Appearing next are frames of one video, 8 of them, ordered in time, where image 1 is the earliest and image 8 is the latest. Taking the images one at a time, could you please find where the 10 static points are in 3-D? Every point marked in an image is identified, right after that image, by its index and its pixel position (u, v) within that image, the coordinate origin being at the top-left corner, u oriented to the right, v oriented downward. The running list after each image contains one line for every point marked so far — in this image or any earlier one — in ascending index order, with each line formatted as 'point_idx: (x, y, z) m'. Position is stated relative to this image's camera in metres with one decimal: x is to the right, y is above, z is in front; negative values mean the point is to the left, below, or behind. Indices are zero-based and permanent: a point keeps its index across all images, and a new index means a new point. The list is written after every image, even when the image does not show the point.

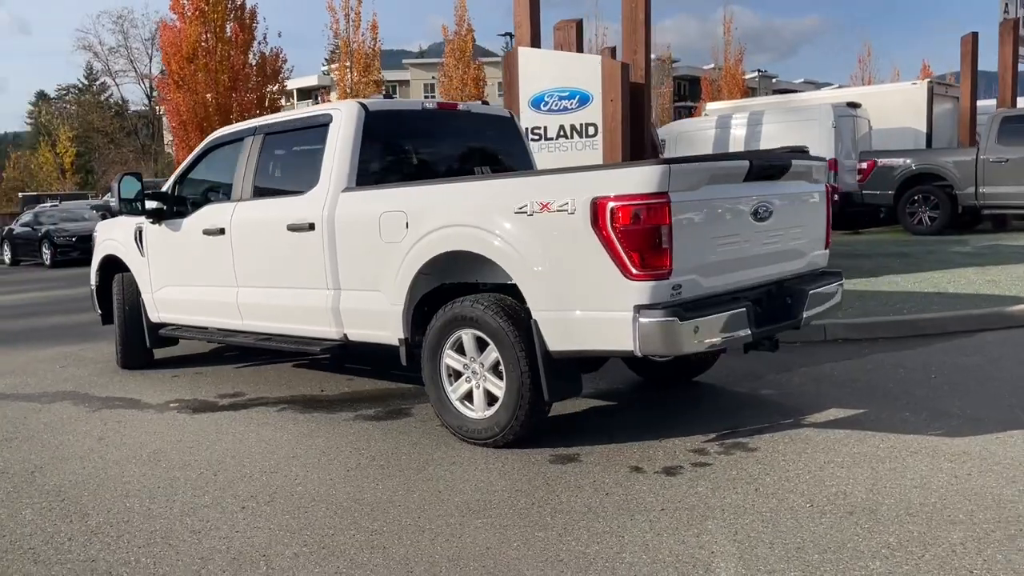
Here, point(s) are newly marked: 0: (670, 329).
0: (+0.8, -0.2, +4.4) m
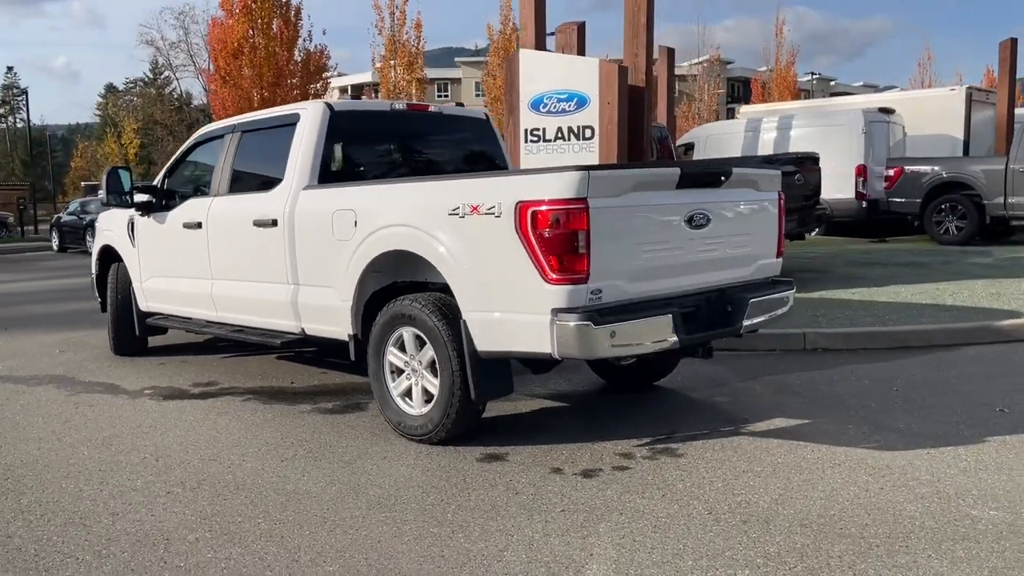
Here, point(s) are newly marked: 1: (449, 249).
0: (+0.4, -0.2, +4.5) m
1: (-0.4, +0.2, +5.0) m
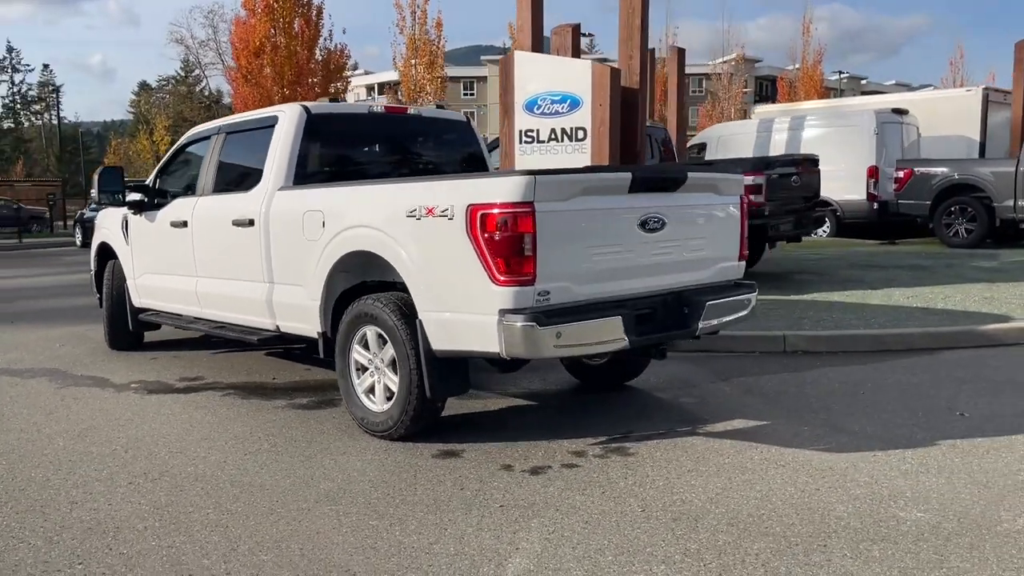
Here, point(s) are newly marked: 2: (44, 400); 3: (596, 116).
0: (+0.1, -0.3, +4.6) m
1: (-0.6, +0.2, +5.2) m
2: (-3.7, -0.9, +6.9) m
3: (+1.0, +2.1, +10.4) m
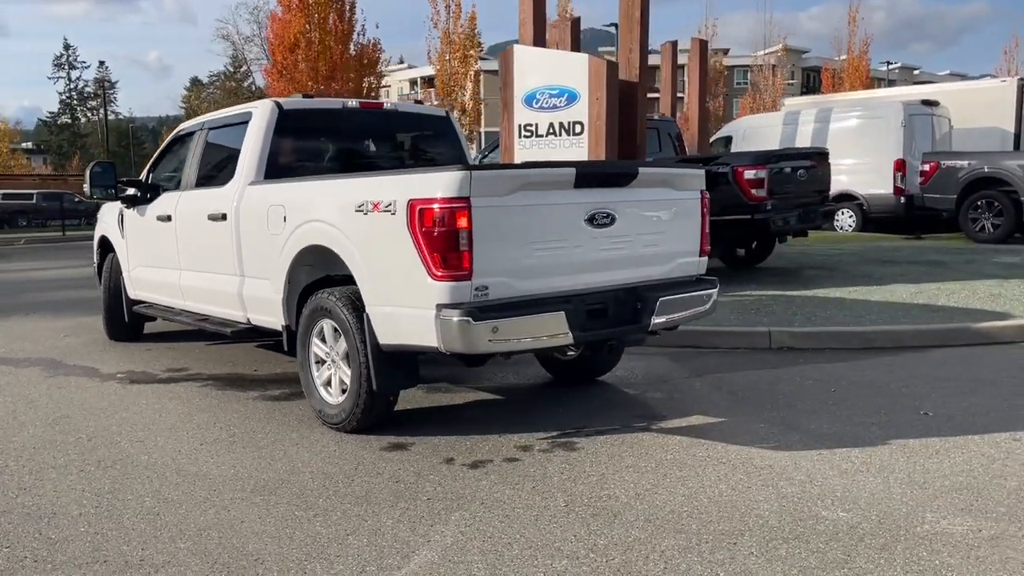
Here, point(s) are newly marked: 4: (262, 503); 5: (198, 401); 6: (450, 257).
0: (-0.3, -0.2, +4.6) m
1: (-0.9, +0.3, +5.2) m
2: (-3.9, -0.8, +7.1) m
3: (+1.0, +2.1, +10.4) m
4: (-1.3, -1.1, +4.4) m
5: (-2.4, -0.9, +6.6) m
6: (-0.3, +0.2, +4.7) m
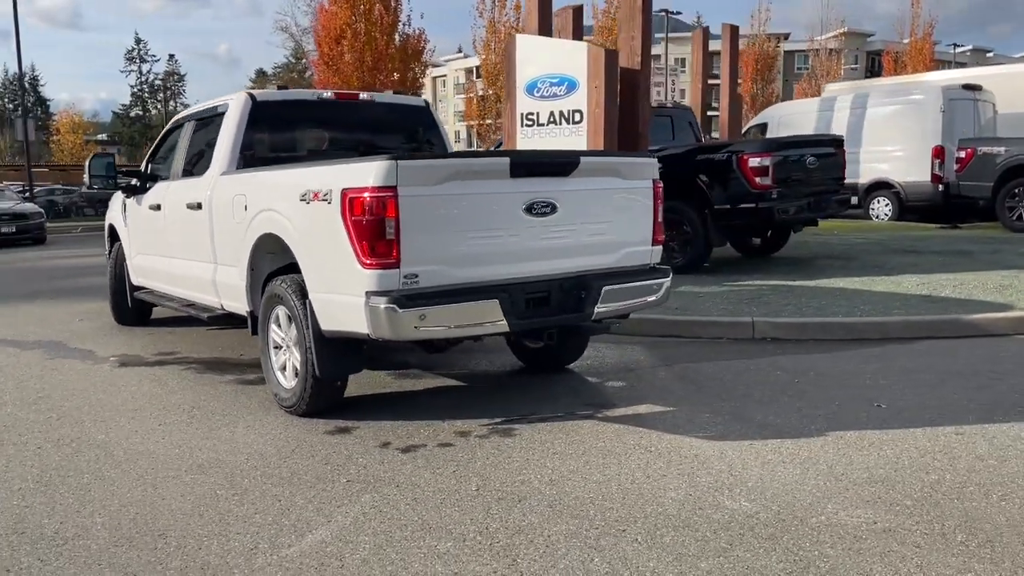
0: (-0.7, -0.2, +4.7) m
1: (-1.3, +0.3, +5.4) m
2: (-4.2, -0.7, +7.5) m
3: (+0.9, +2.3, +10.3) m
4: (-1.7, -1.0, +4.5) m
5: (-2.7, -0.7, +6.8) m
6: (-0.7, +0.2, +4.8) m
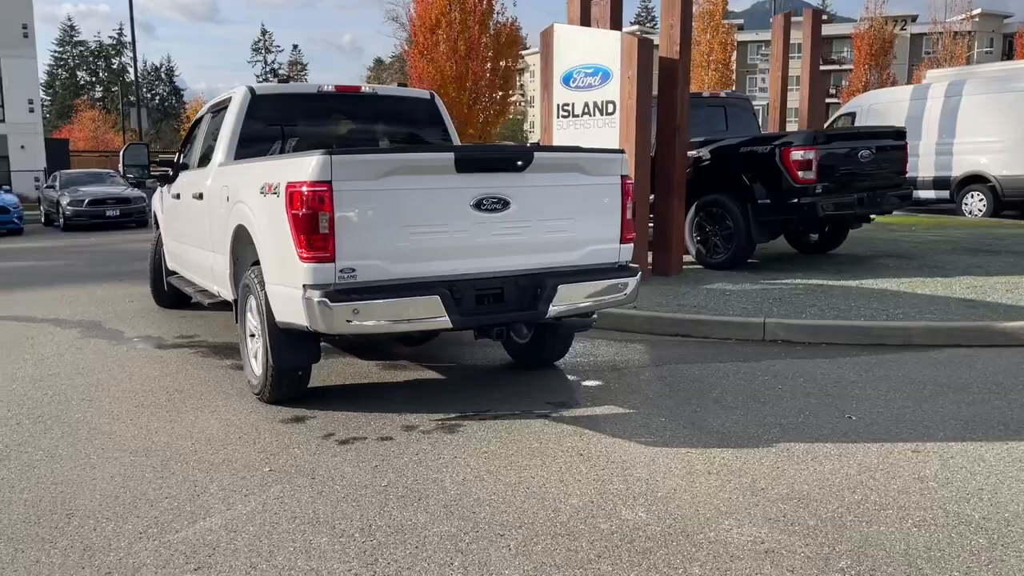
0: (-1.0, -0.1, +4.8) m
1: (-1.6, +0.4, +5.5) m
2: (-4.2, -0.6, +7.9) m
3: (+1.3, +2.3, +10.1) m
4: (-2.1, -1.0, +4.7) m
5: (-2.8, -0.6, +7.1) m
6: (-1.1, +0.3, +4.8) m
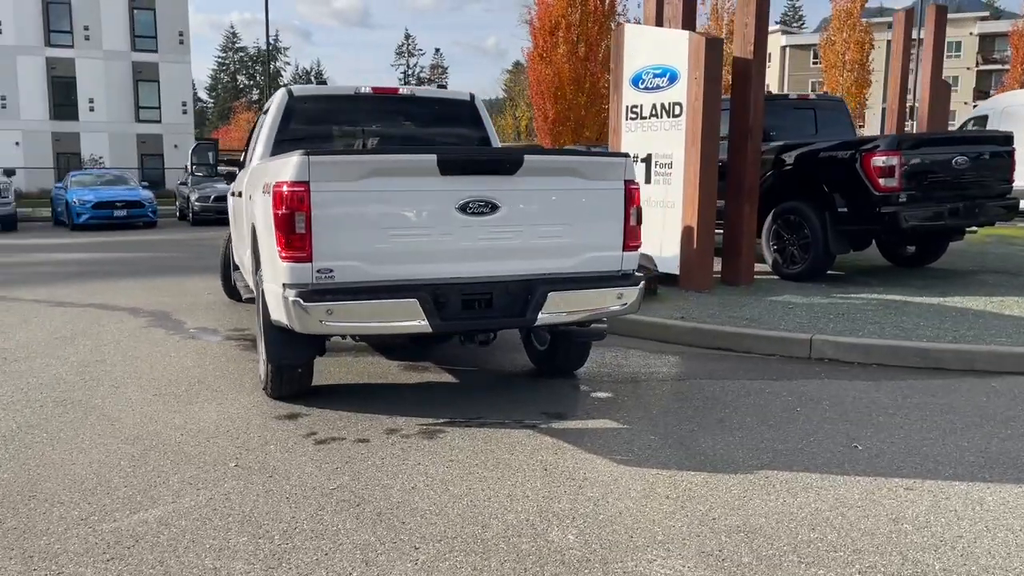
0: (-1.2, -0.1, +4.8) m
1: (-1.6, +0.4, +5.6) m
2: (-3.9, -0.5, +8.4) m
3: (+2.0, +2.2, +9.8) m
4: (-2.3, -0.9, +4.9) m
5: (-2.6, -0.6, +7.4) m
6: (-1.2, +0.3, +4.9) m
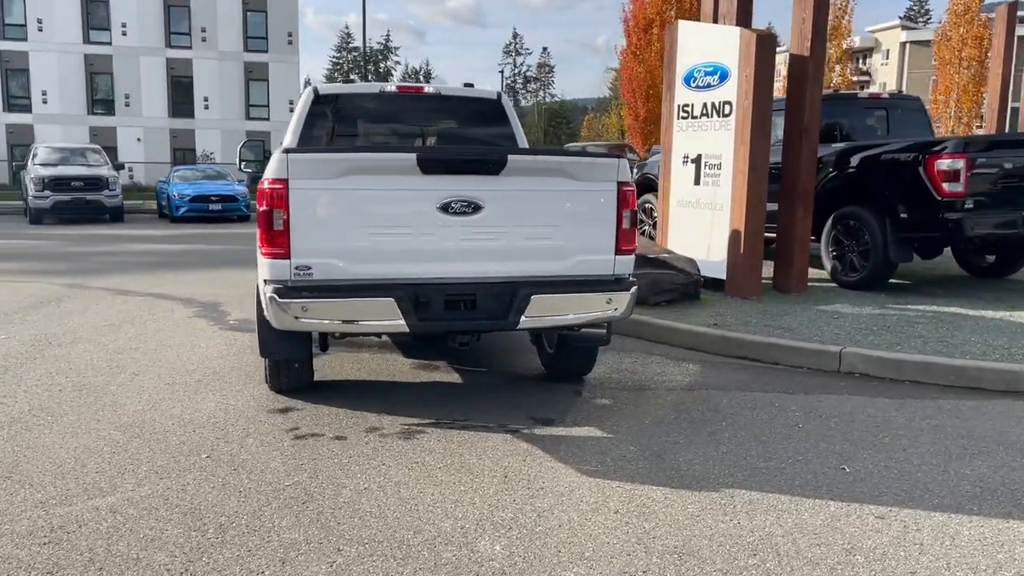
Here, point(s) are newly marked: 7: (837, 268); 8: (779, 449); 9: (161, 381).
0: (-1.3, -0.1, +4.9) m
1: (-1.6, +0.4, +5.7) m
2: (-3.6, -0.4, +8.7) m
3: (+2.5, +2.2, +9.4) m
4: (-2.4, -0.9, +5.1) m
5: (-2.4, -0.5, +7.6) m
6: (-1.3, +0.3, +4.9) m
7: (+3.9, +0.2, +10.5) m
8: (+1.5, -0.9, +4.9) m
9: (-2.6, -0.7, +6.5) m
